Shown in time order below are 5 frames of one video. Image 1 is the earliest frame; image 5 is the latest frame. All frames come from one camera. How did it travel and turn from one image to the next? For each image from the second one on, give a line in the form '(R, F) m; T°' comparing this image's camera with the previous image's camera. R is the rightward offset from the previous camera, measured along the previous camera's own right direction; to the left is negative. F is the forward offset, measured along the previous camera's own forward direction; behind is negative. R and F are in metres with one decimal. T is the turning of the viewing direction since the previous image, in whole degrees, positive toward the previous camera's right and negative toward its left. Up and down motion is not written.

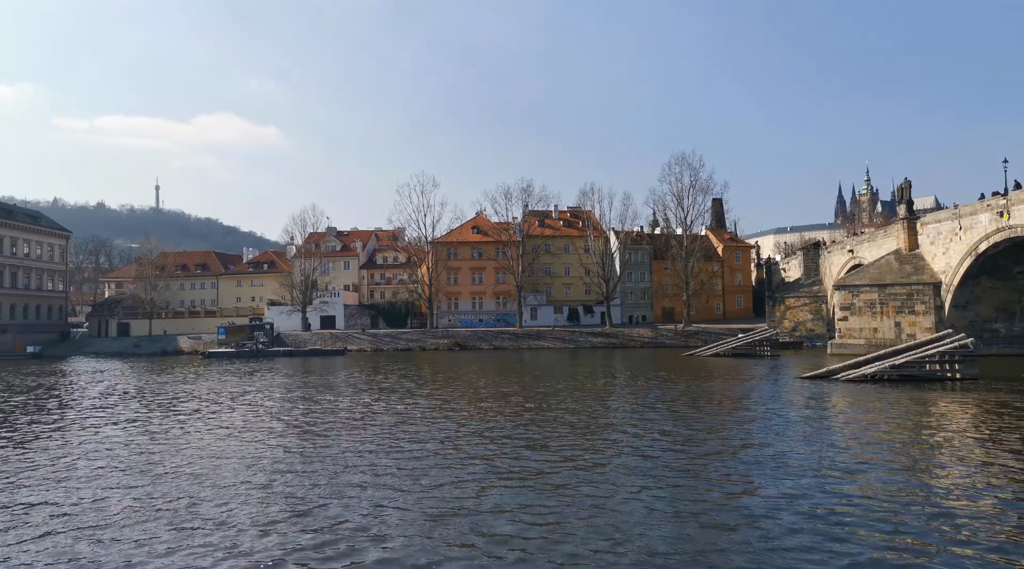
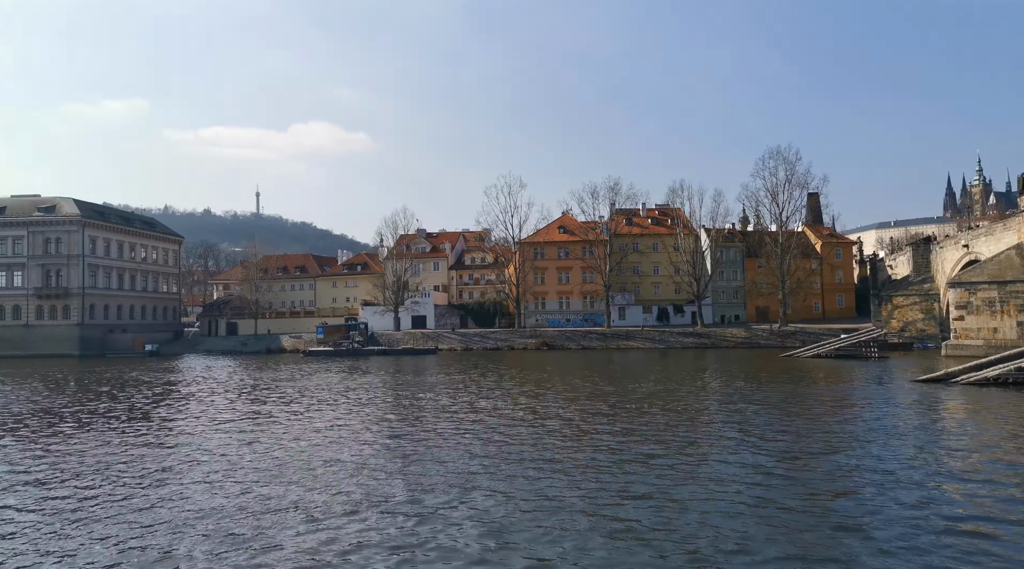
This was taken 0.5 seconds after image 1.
(0.0, +0.2) m; -6°
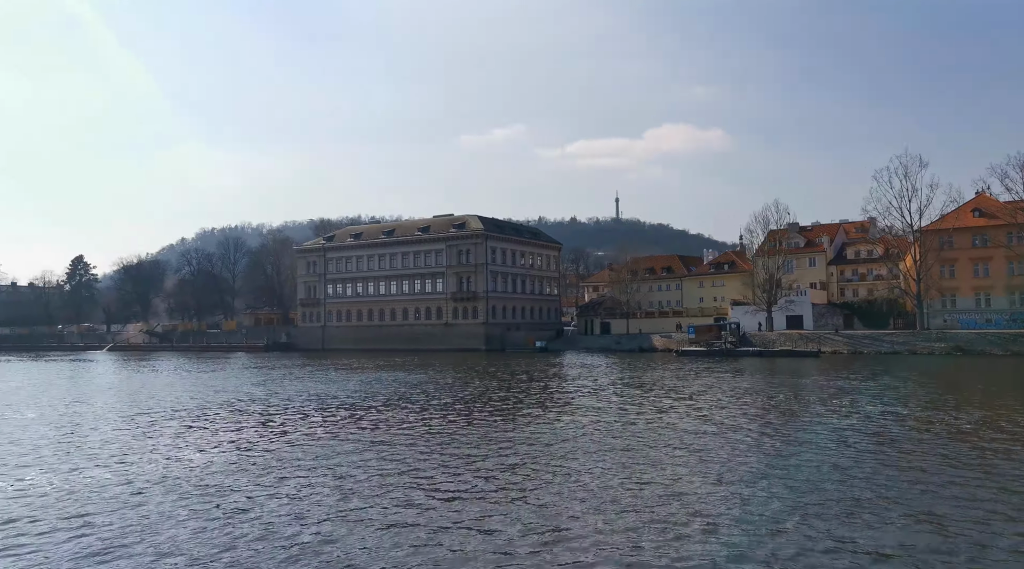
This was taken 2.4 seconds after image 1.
(-0.6, +1.2) m; -24°
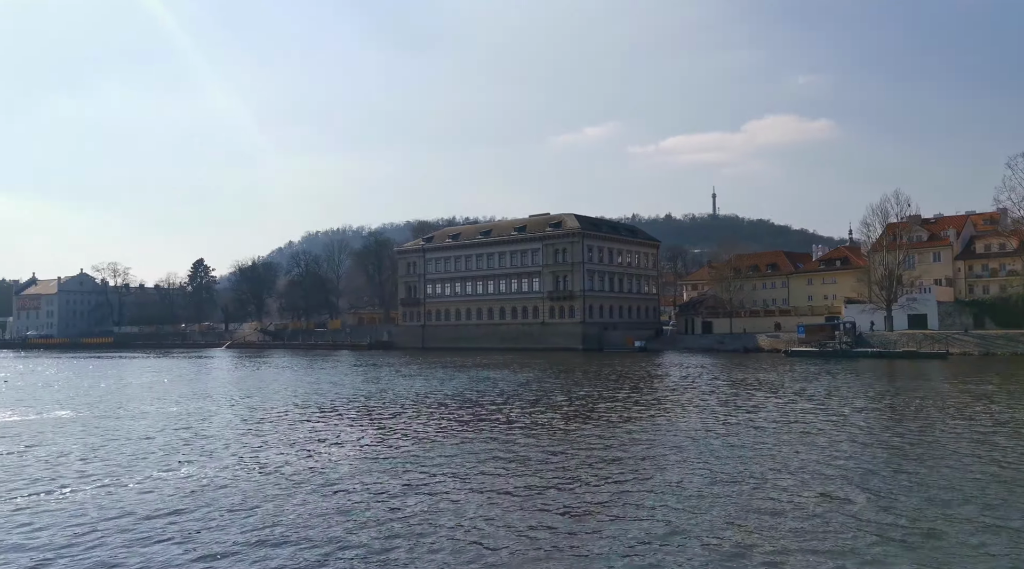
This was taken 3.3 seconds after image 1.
(-0.1, +1.2) m; -7°
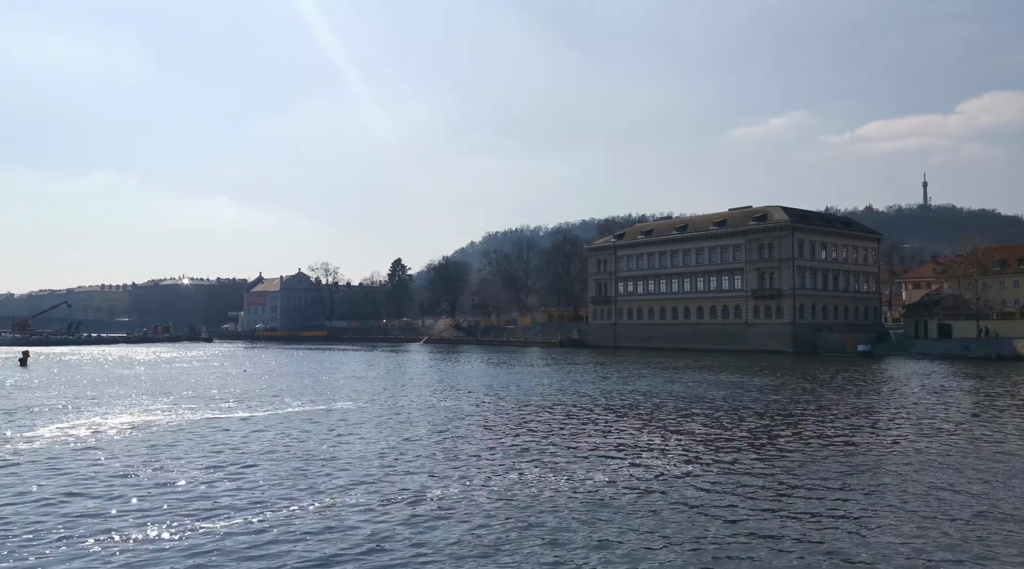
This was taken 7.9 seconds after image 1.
(-1.1, +2.3) m; -13°
